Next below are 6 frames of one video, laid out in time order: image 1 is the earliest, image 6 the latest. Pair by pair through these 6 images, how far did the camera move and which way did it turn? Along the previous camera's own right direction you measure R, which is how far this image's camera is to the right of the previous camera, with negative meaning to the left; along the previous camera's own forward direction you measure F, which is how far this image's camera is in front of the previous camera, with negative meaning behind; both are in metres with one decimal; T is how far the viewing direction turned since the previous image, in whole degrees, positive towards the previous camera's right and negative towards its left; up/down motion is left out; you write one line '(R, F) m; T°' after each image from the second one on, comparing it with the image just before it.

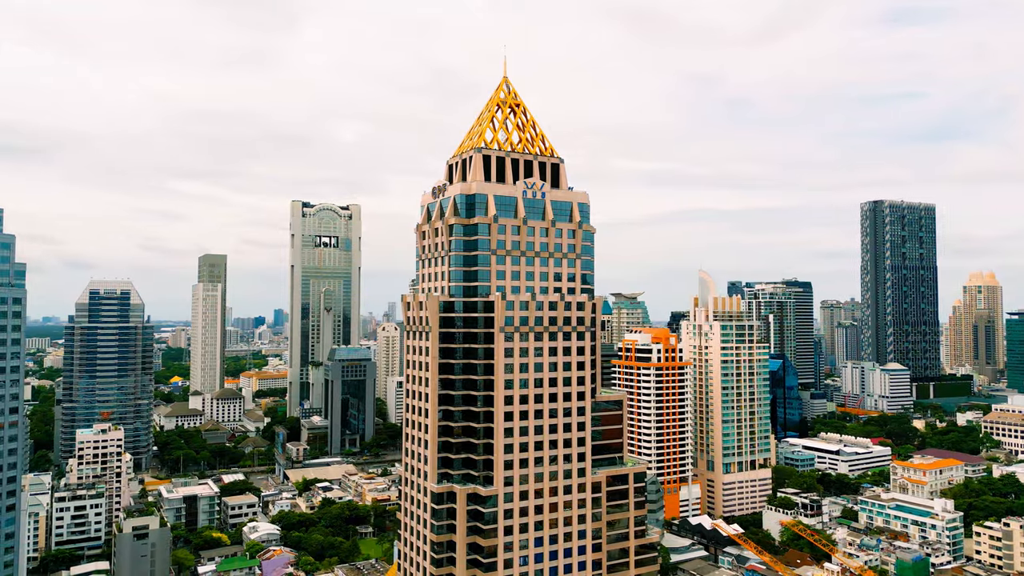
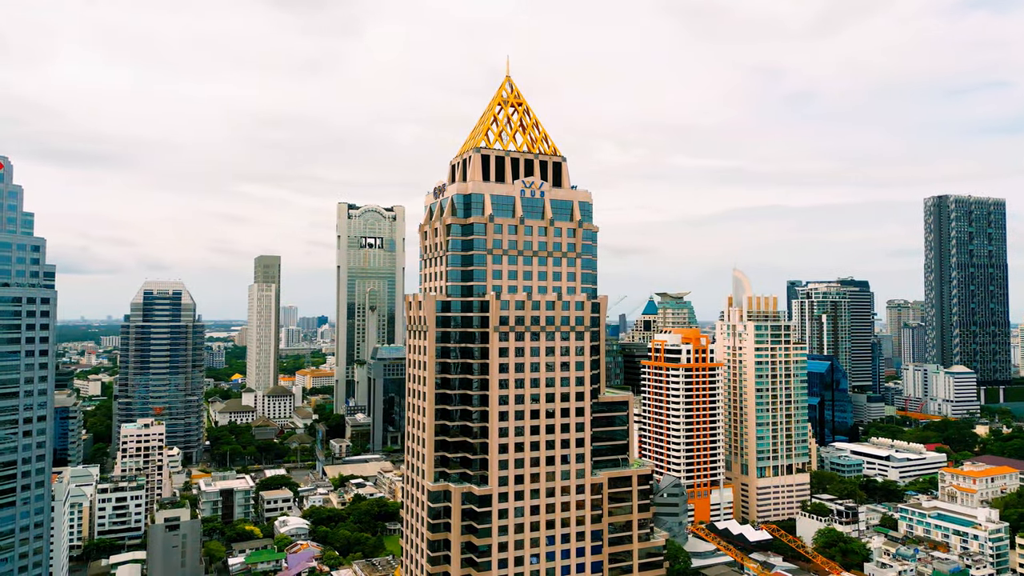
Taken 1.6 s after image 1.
(+5.3, +0.6) m; -4°
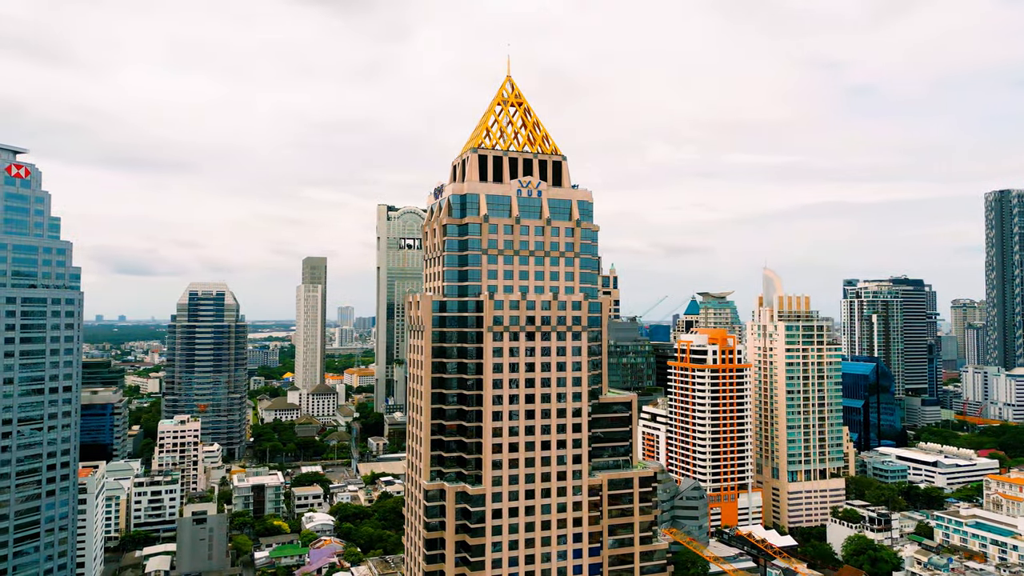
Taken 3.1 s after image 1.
(+5.0, +0.4) m; -4°
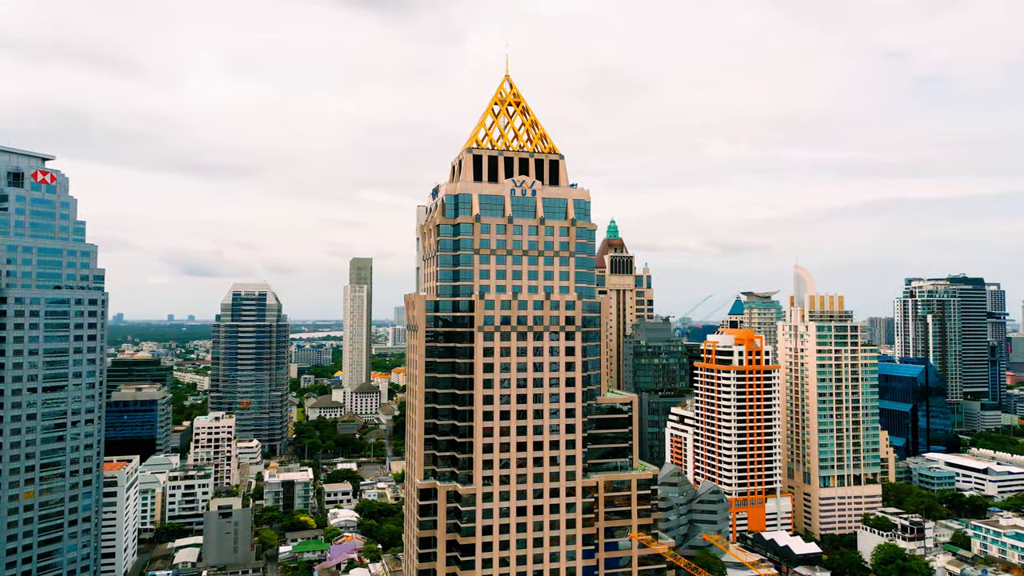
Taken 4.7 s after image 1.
(+5.4, +0.4) m; -4°
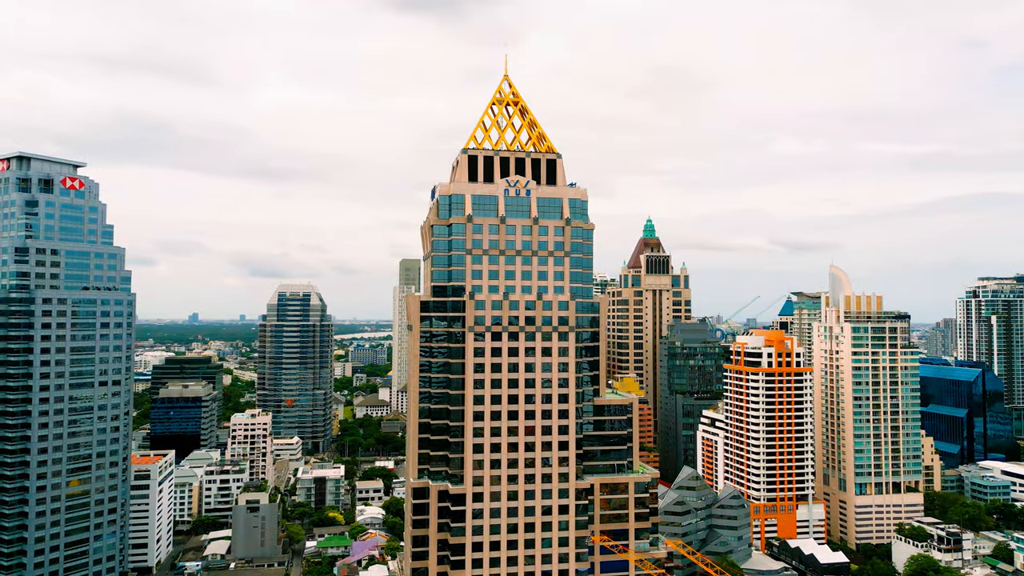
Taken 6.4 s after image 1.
(+5.8, +0.3) m; -4°
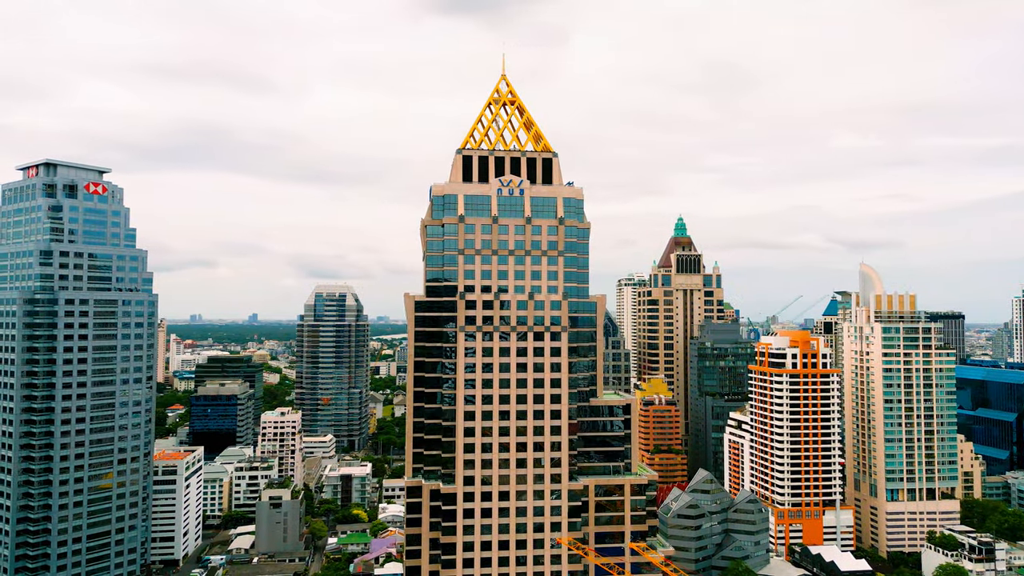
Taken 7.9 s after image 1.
(+5.0, +0.1) m; -4°
